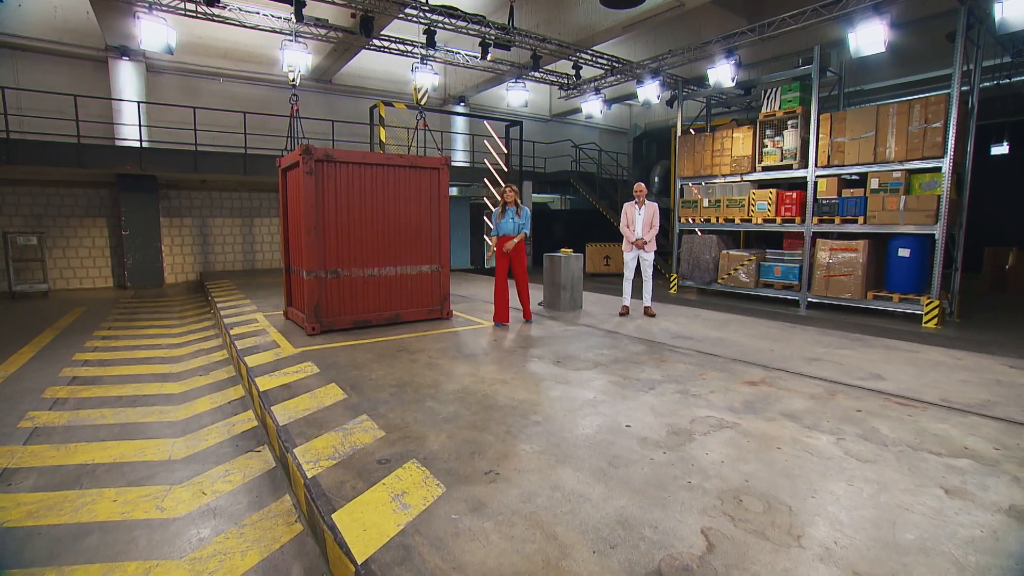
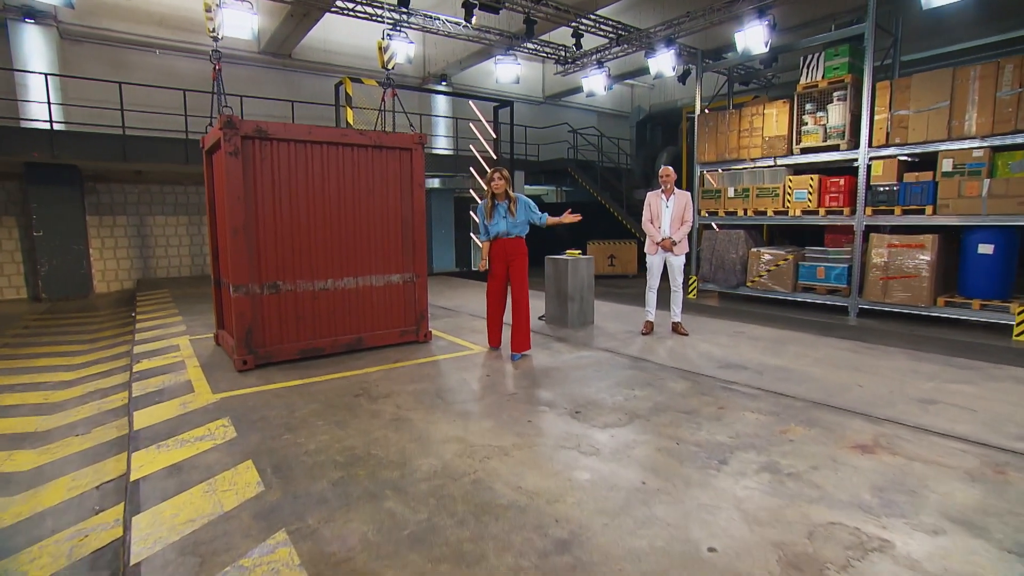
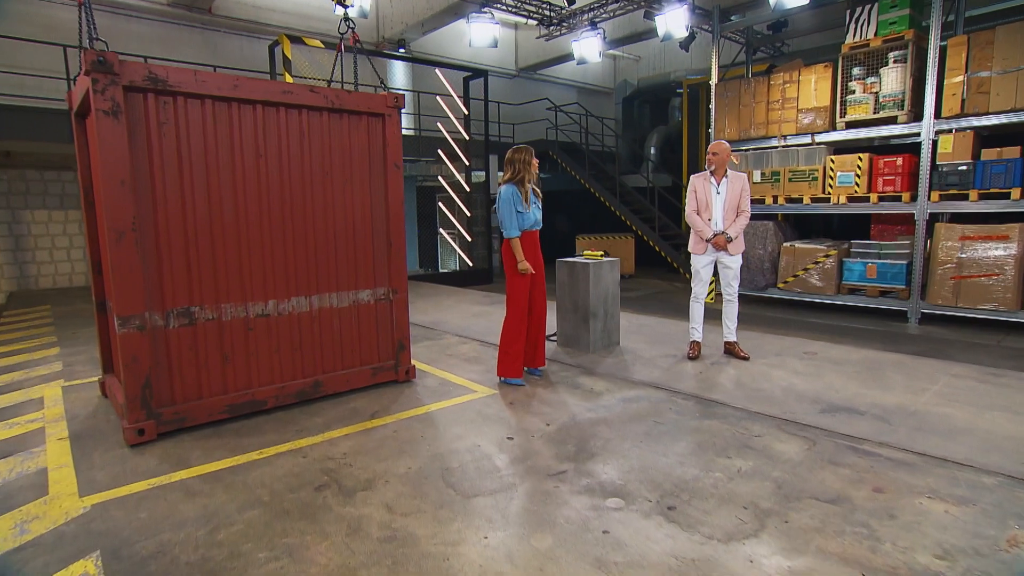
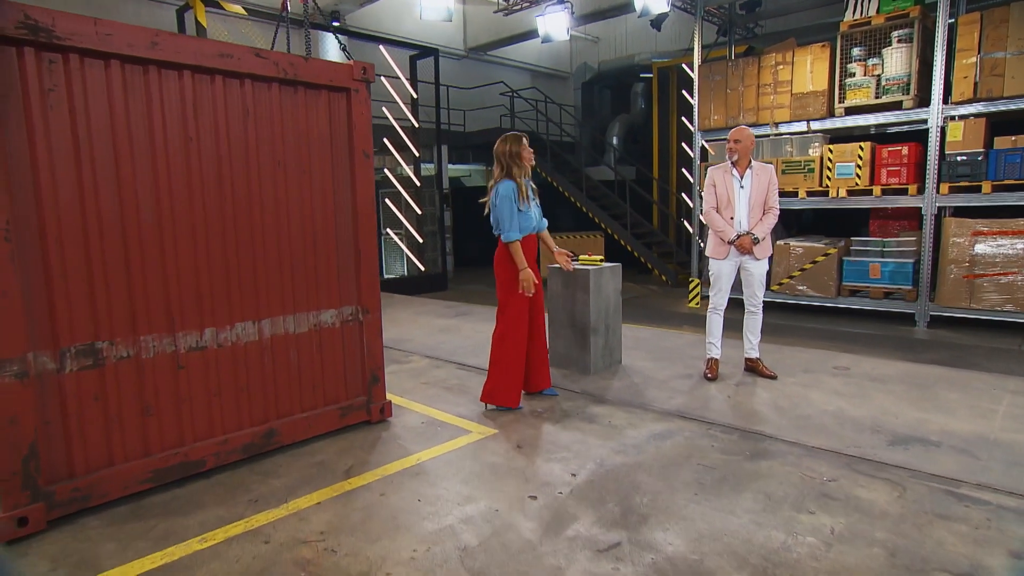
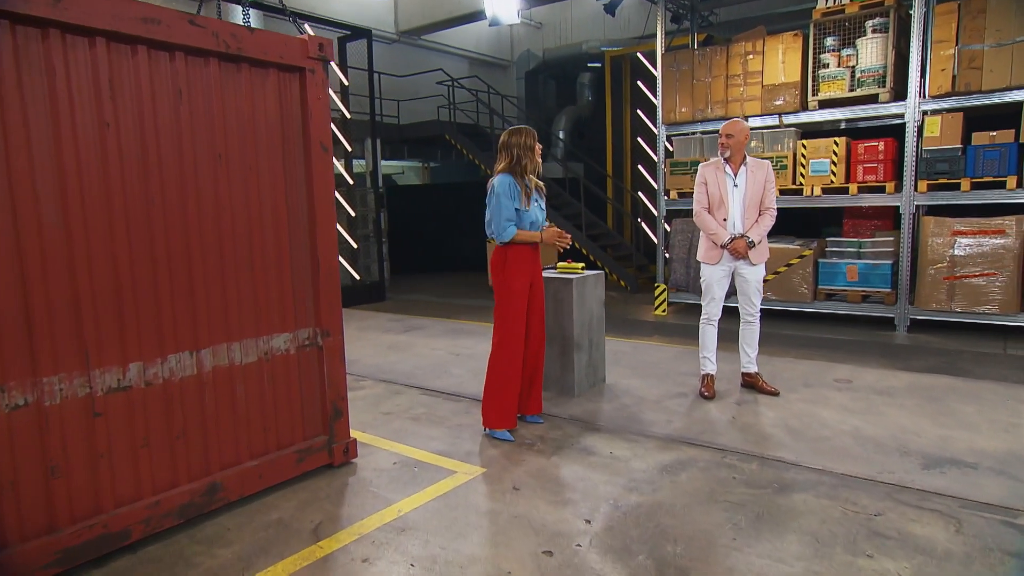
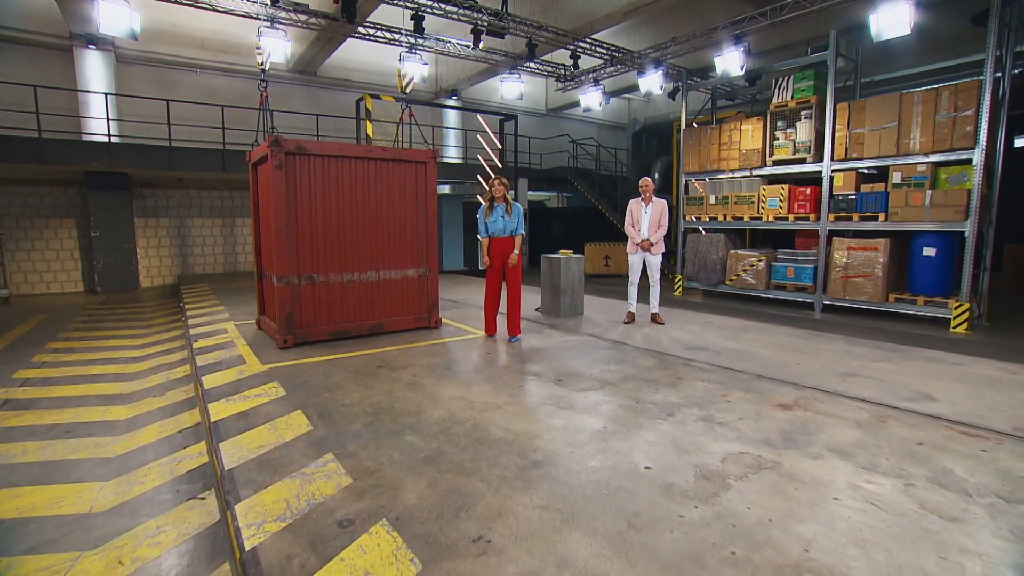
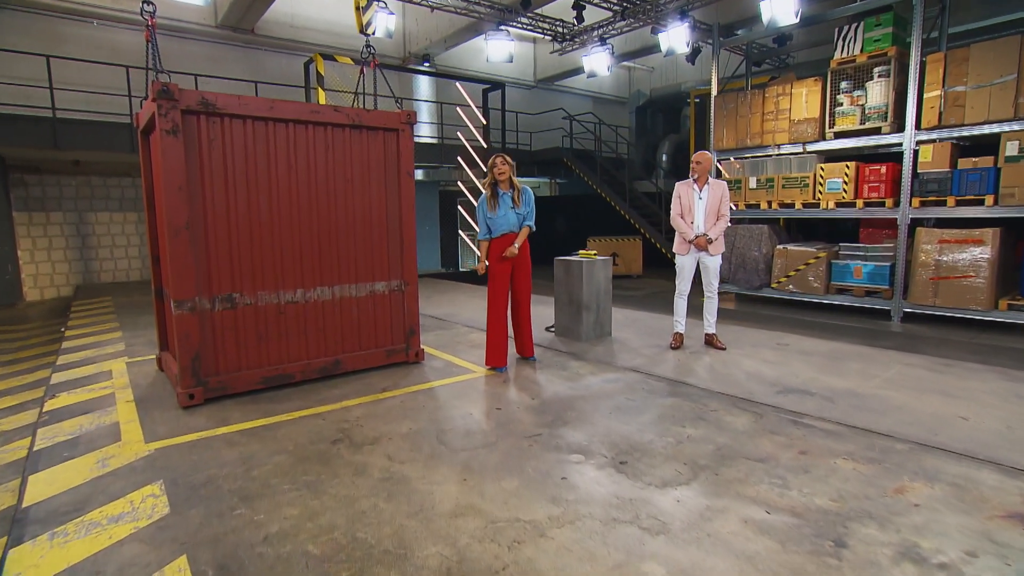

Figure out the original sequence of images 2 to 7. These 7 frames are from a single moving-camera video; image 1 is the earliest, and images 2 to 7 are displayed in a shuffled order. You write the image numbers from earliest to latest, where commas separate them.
6, 2, 7, 3, 4, 5
